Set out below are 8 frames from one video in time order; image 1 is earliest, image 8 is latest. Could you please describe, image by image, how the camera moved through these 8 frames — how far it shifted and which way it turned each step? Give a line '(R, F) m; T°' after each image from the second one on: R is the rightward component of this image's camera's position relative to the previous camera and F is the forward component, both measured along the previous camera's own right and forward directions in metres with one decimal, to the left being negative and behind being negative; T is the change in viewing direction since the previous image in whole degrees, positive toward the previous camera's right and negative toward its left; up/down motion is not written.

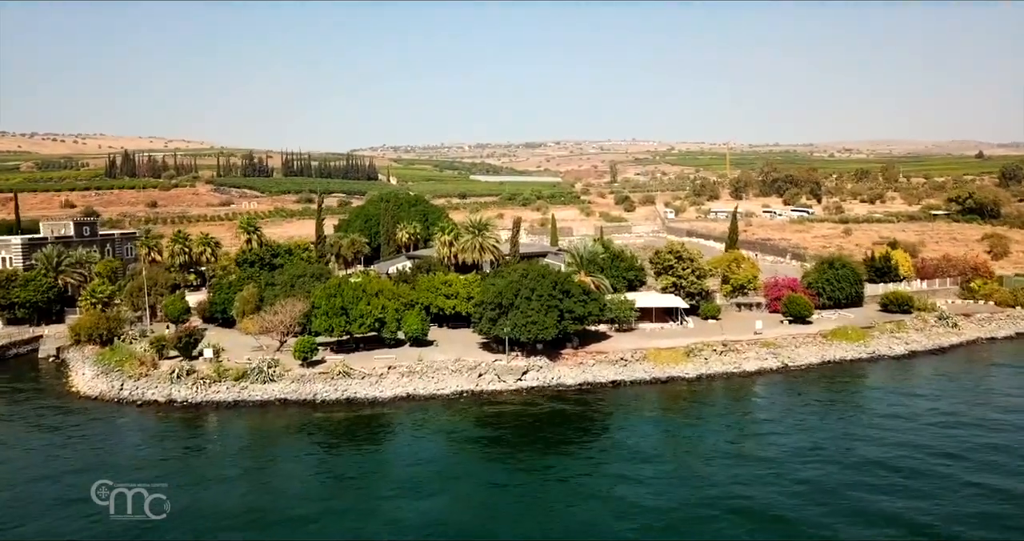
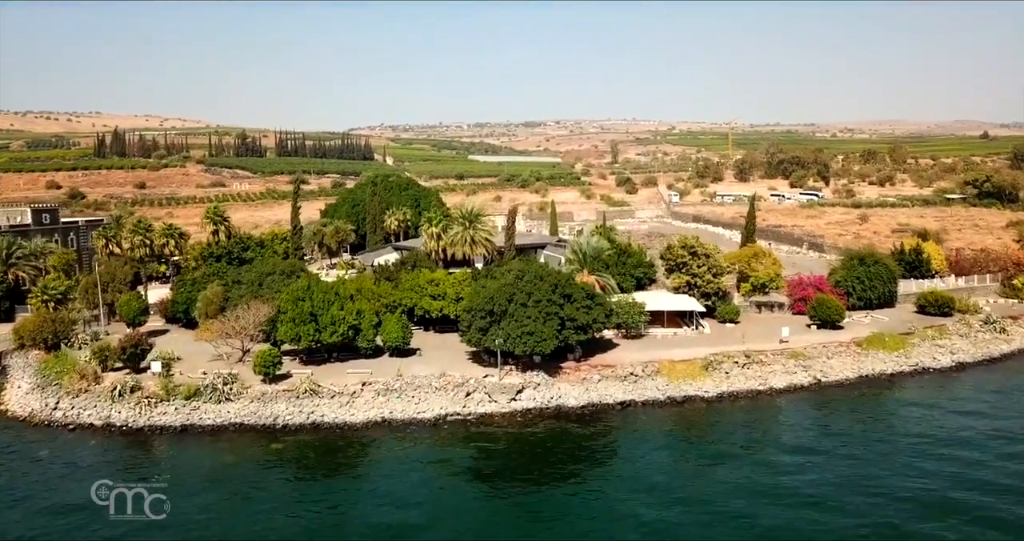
(+0.3, +6.3) m; 0°
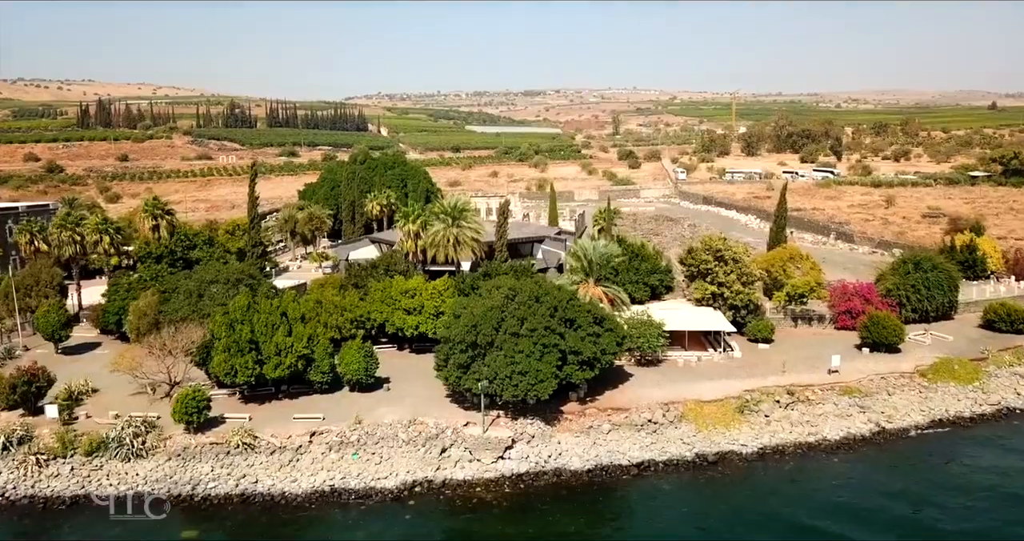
(+0.5, +8.6) m; 0°
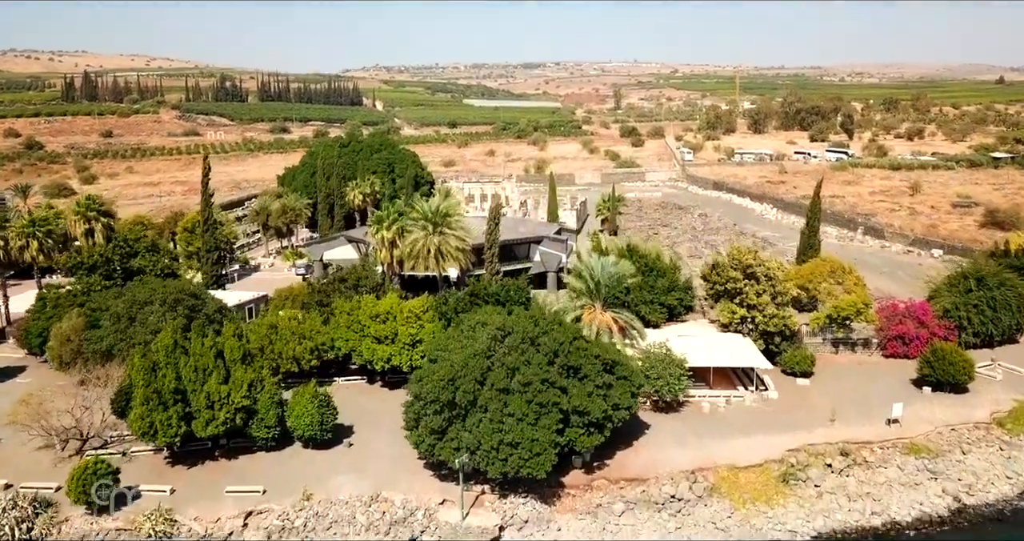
(+0.4, +7.1) m; 0°
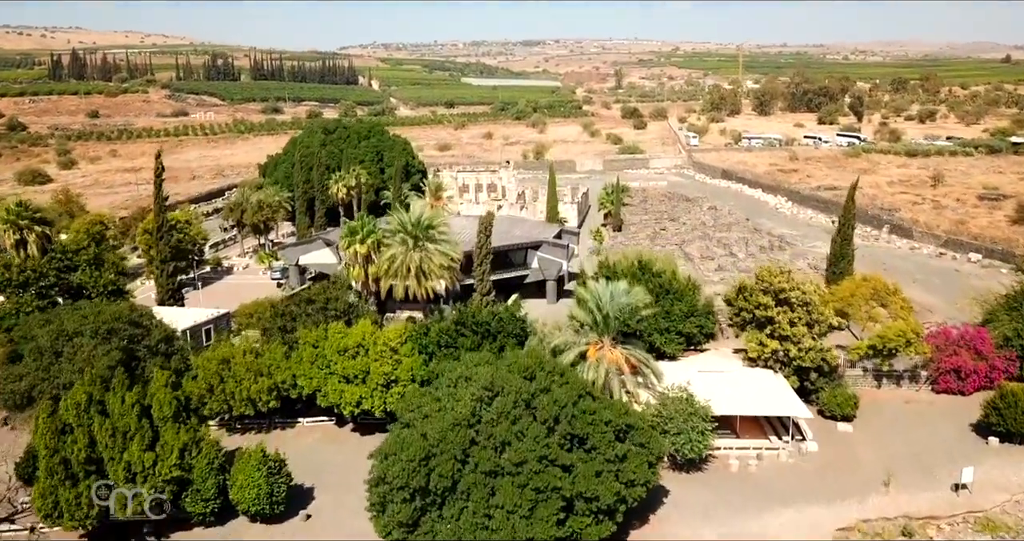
(+0.3, +5.5) m; 0°
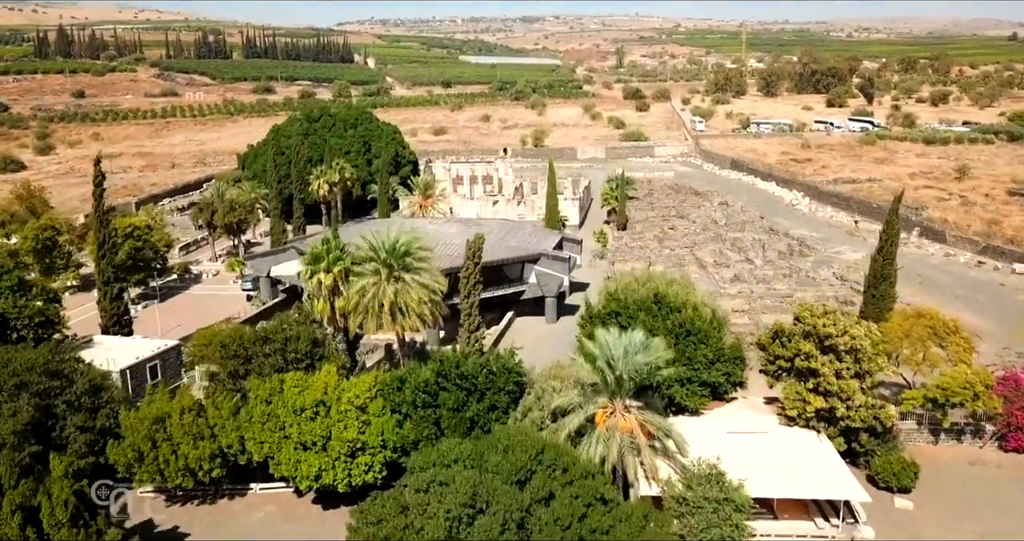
(+0.2, +5.4) m; 0°
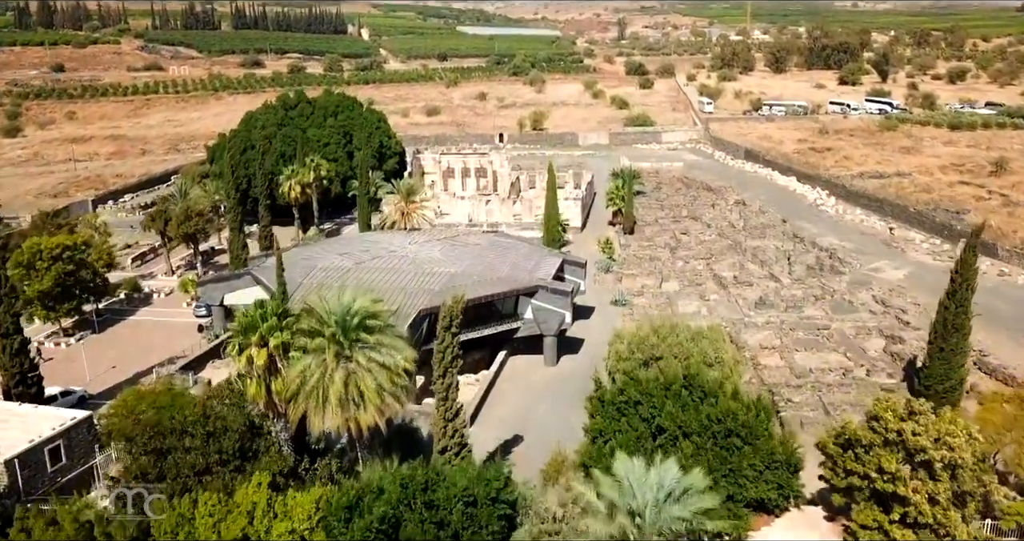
(+0.3, +6.8) m; 0°
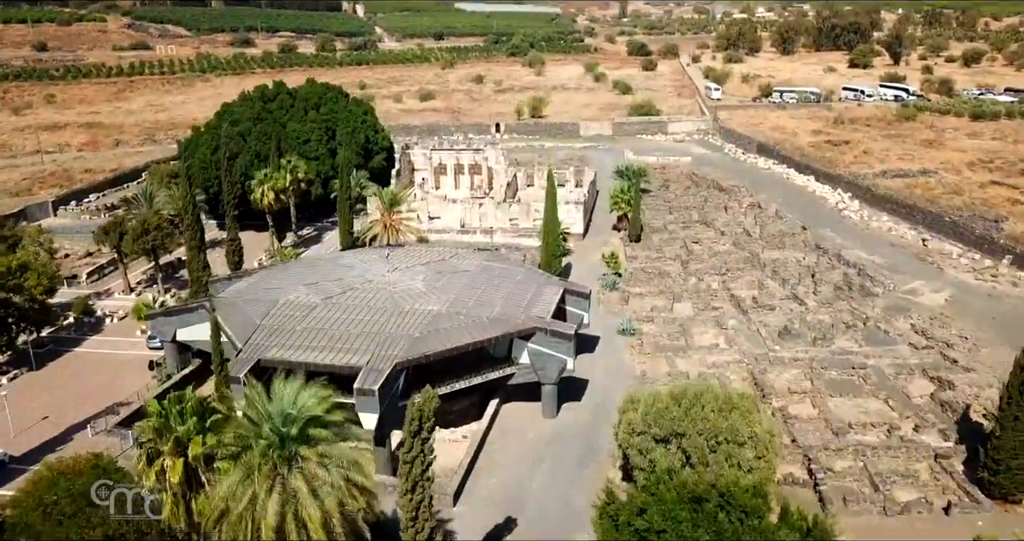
(+0.2, +5.2) m; 0°
